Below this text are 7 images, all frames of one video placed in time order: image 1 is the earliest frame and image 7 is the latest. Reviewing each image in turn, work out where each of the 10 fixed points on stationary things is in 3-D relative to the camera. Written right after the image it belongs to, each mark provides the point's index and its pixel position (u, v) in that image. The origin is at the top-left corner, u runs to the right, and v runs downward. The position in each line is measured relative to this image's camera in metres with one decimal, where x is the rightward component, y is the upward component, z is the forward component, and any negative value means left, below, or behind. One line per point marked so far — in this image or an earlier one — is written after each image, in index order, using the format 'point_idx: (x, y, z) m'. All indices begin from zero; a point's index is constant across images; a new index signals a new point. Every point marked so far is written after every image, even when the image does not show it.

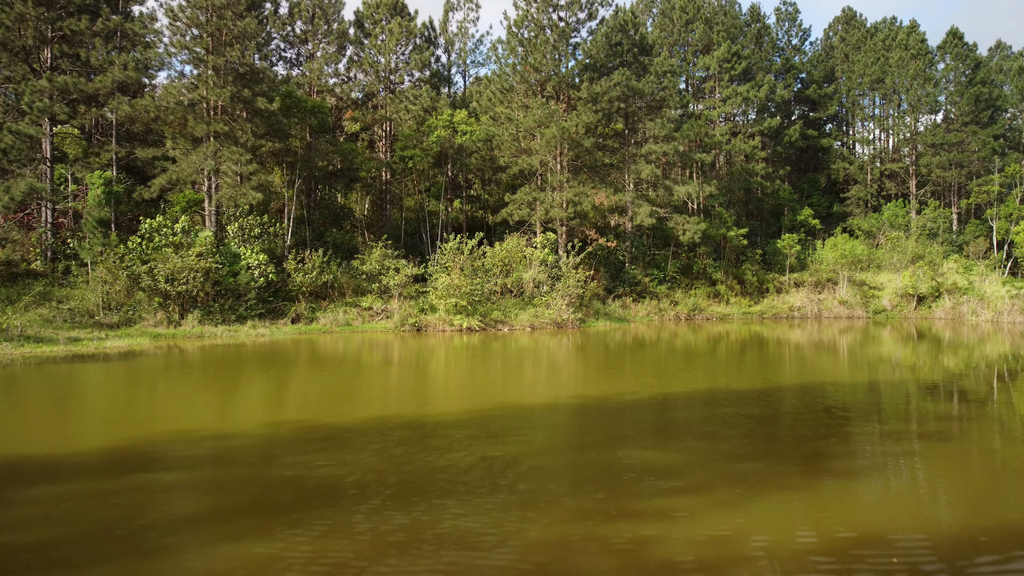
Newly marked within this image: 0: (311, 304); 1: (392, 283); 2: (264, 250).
0: (-4.9, -0.4, +19.6) m
1: (-3.0, +0.1, +19.8) m
2: (-6.1, +0.9, +19.8) m
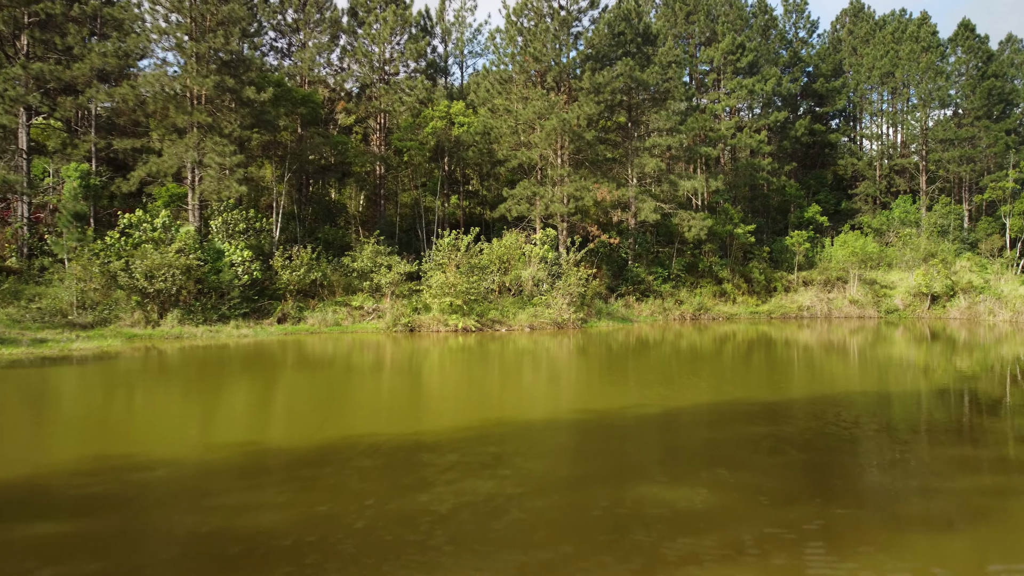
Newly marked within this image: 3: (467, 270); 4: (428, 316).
0: (-5.0, -0.4, +18.7) m
1: (-3.0, +0.2, +18.9) m
2: (-6.2, +1.0, +18.9) m
3: (-1.0, +0.4, +18.8) m
4: (-1.9, -0.6, +18.3) m
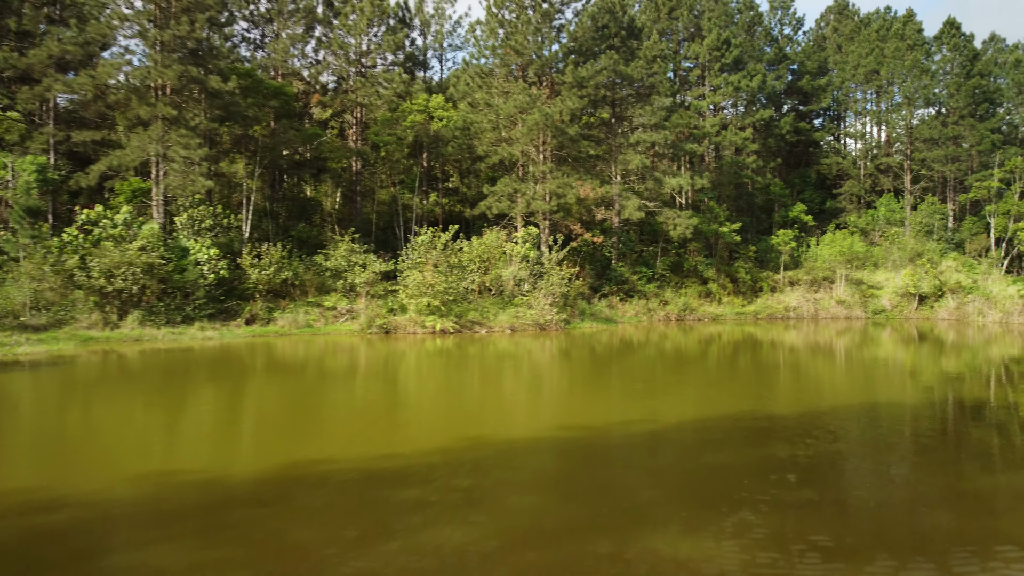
0: (-5.4, -0.4, +17.8) m
1: (-3.5, +0.2, +18.2) m
2: (-6.6, +1.0, +18.1) m
3: (-1.5, +0.4, +18.1) m
4: (-2.3, -0.6, +17.5) m
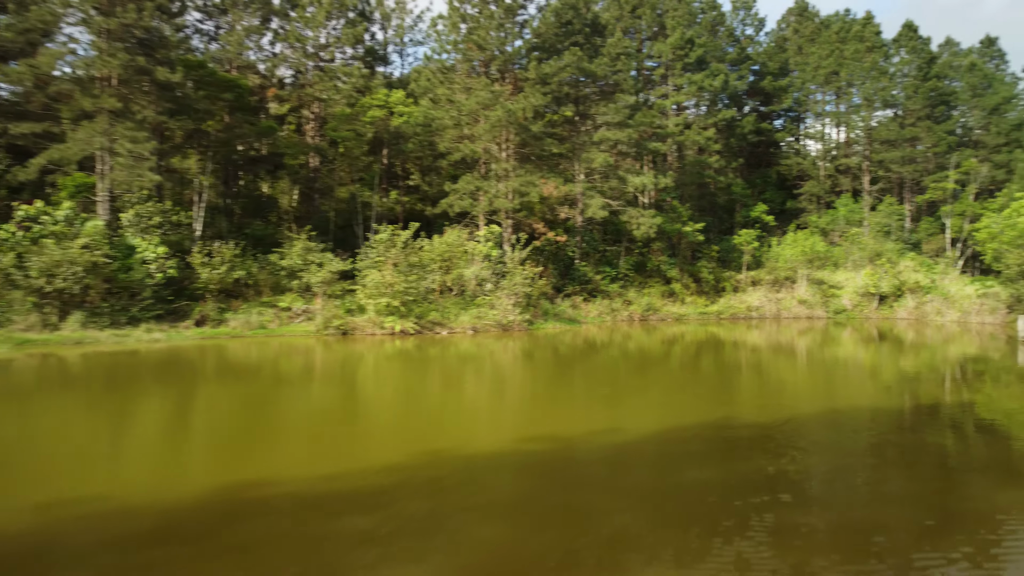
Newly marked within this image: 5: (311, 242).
0: (-6.2, -0.3, +17.2) m
1: (-4.3, +0.2, +17.6) m
2: (-7.4, +1.0, +17.4) m
3: (-2.3, +0.4, +17.6) m
4: (-3.1, -0.6, +17.0) m
5: (-4.9, +1.1, +19.6) m
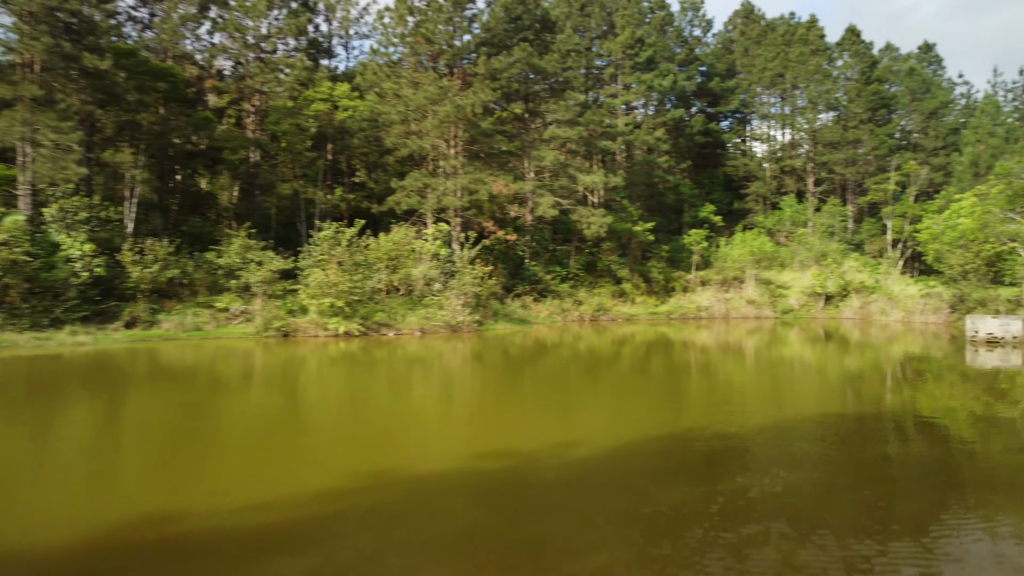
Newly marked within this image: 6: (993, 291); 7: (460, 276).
0: (-7.3, -0.3, +16.3) m
1: (-5.4, +0.2, +16.8) m
2: (-8.5, +1.0, +16.4) m
3: (-3.4, +0.4, +17.0) m
4: (-4.2, -0.6, +16.3) m
5: (-6.1, +1.1, +18.8) m
6: (+11.5, -0.1, +19.3) m
7: (-1.2, +0.3, +18.6) m
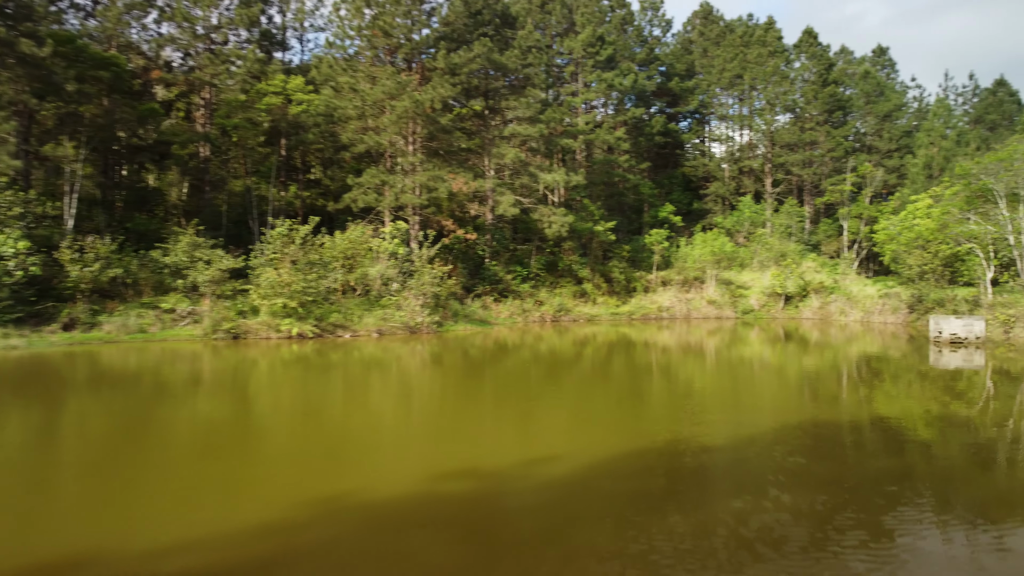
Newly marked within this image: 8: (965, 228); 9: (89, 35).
0: (-8.0, -0.3, +15.5) m
1: (-6.2, +0.2, +16.1) m
2: (-9.3, +1.0, +15.5) m
3: (-4.2, +0.4, +16.4) m
4: (-4.9, -0.6, +15.7) m
5: (-7.0, +1.1, +18.0) m
6: (+10.5, -0.1, +19.5) m
7: (-2.1, +0.3, +18.1) m
8: (+10.4, +1.4, +18.6) m
9: (-10.3, +6.1, +19.6) m
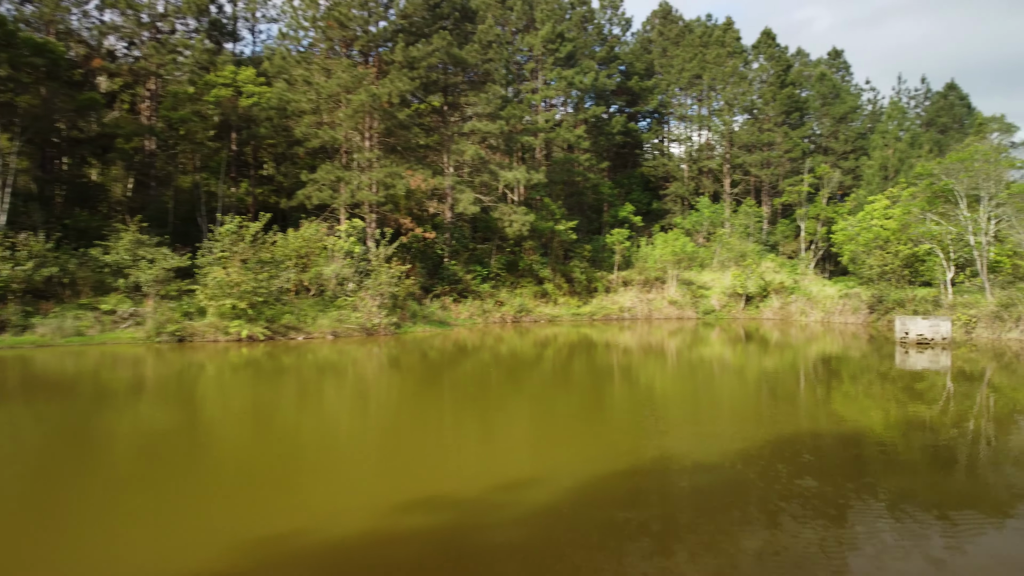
0: (-8.7, -0.3, +14.5) m
1: (-6.9, +0.2, +15.3) m
2: (-10.0, +1.0, +14.5) m
3: (-4.9, +0.4, +15.6) m
4: (-5.7, -0.6, +14.9) m
5: (-7.8, +1.1, +17.1) m
6: (+9.6, -0.1, +19.5) m
7: (-3.0, +0.3, +17.5) m
8: (+9.5, +1.4, +18.7) m
9: (-11.2, +6.1, +18.6) m
